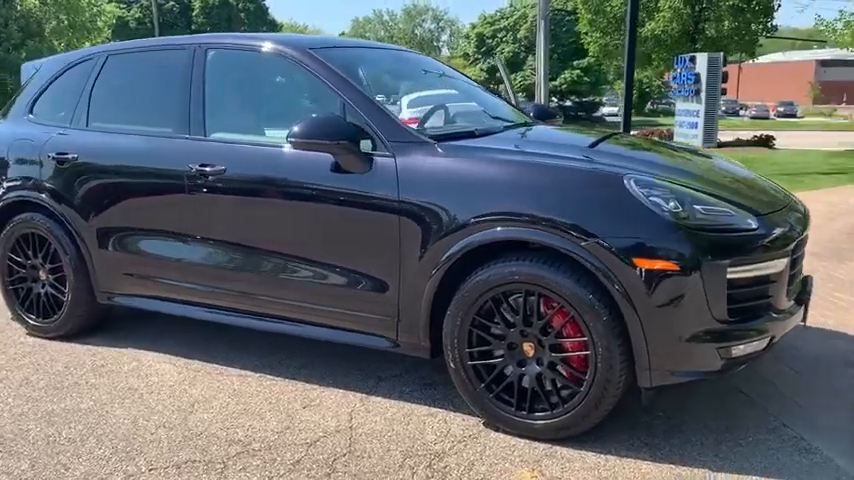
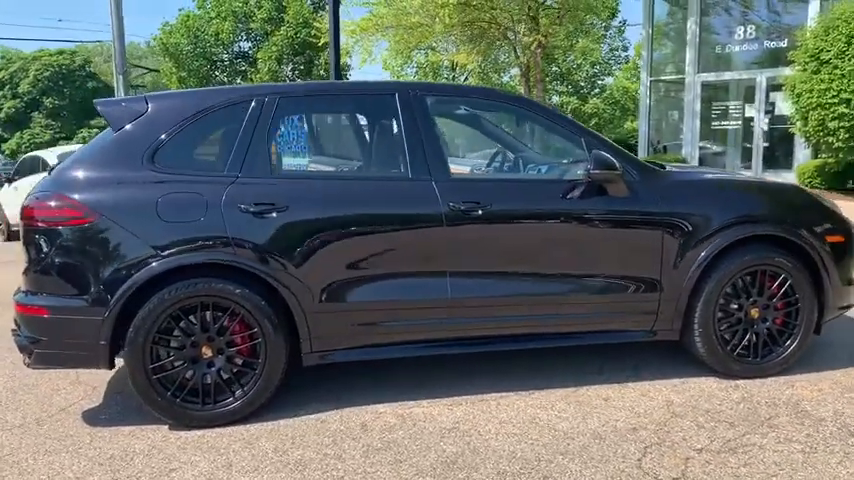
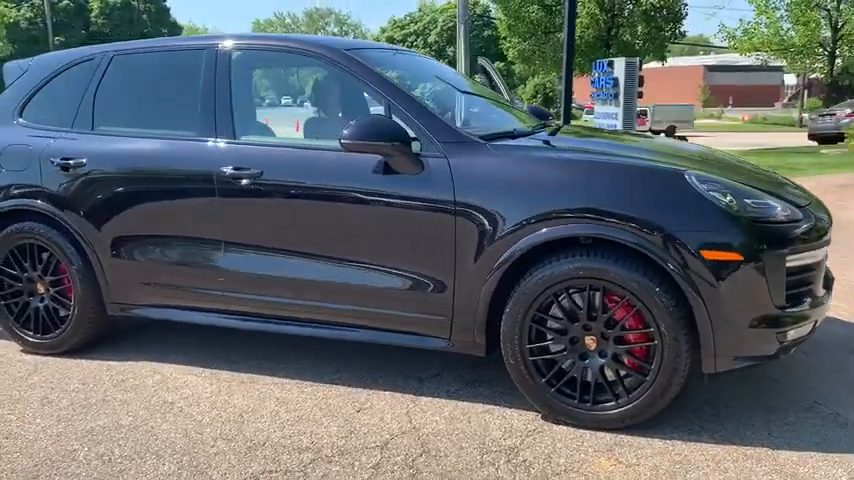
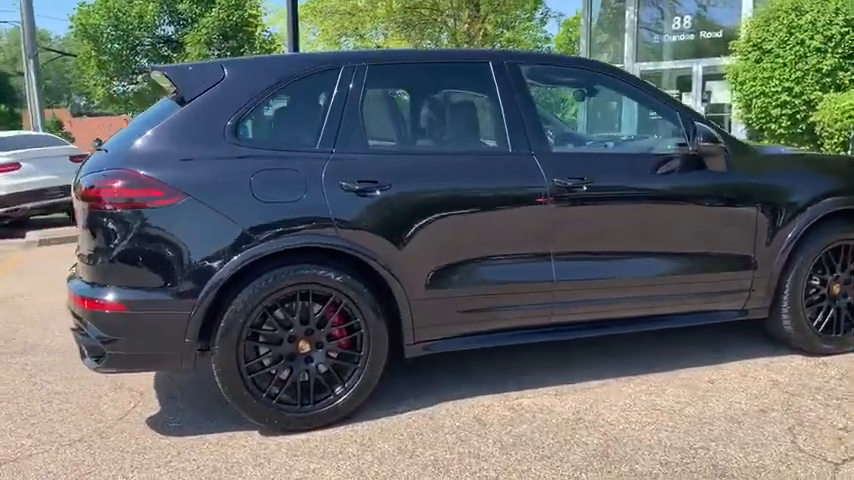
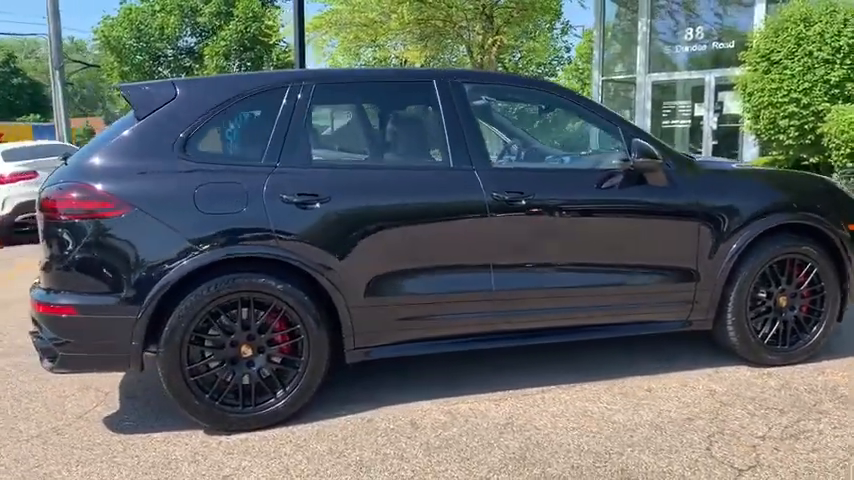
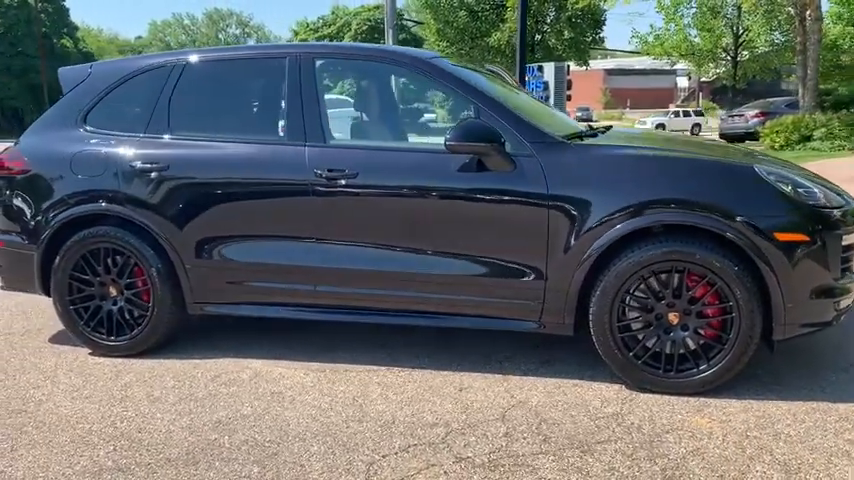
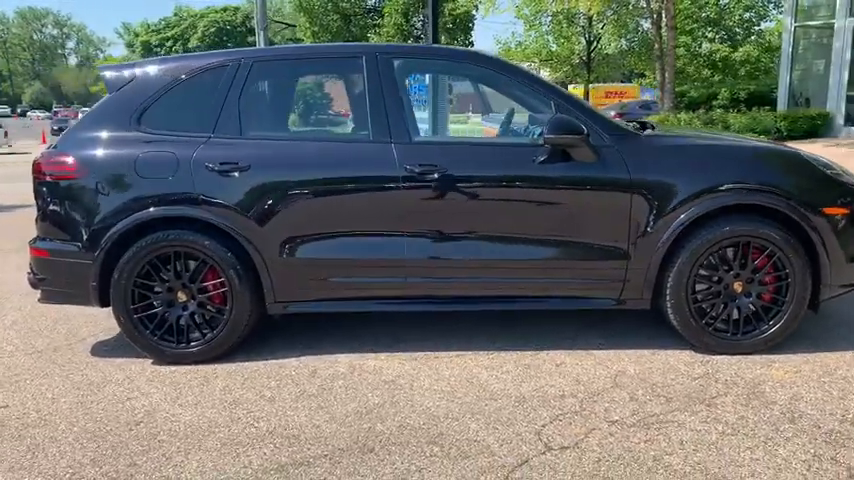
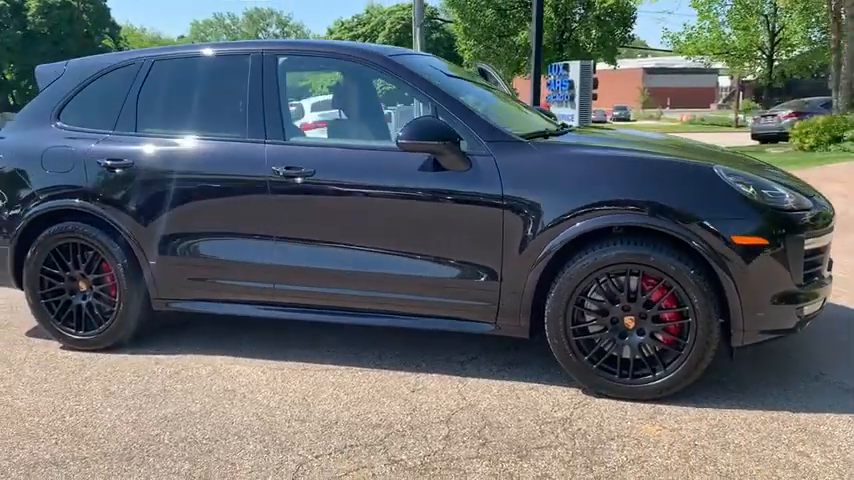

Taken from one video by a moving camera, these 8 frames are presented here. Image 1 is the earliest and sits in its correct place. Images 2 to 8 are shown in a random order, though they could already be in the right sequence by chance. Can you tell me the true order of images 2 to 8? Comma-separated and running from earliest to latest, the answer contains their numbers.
3, 8, 6, 7, 2, 5, 4
